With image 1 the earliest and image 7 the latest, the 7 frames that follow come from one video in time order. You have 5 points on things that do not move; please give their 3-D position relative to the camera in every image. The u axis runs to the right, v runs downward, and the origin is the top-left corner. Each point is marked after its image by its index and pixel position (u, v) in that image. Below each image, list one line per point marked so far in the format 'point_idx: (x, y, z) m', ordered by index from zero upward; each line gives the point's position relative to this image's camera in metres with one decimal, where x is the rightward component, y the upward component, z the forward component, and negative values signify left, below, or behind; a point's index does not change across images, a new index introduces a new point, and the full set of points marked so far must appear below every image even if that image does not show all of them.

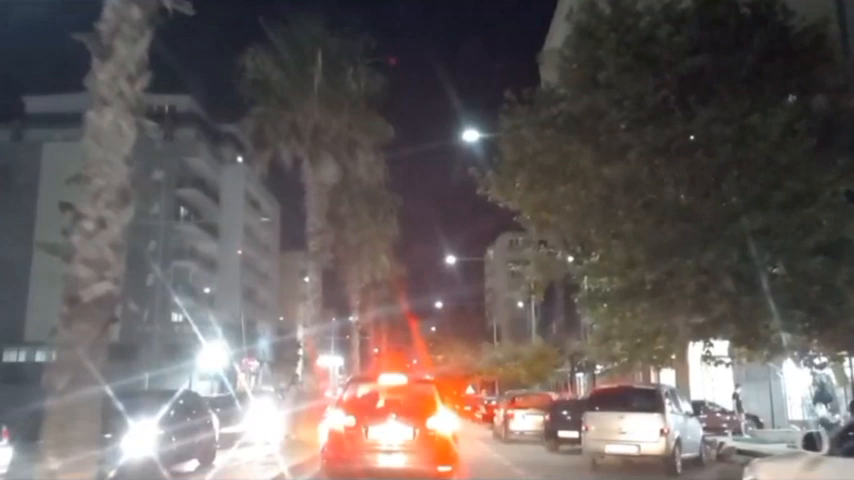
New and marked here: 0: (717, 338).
0: (+5.8, -2.0, +20.1) m
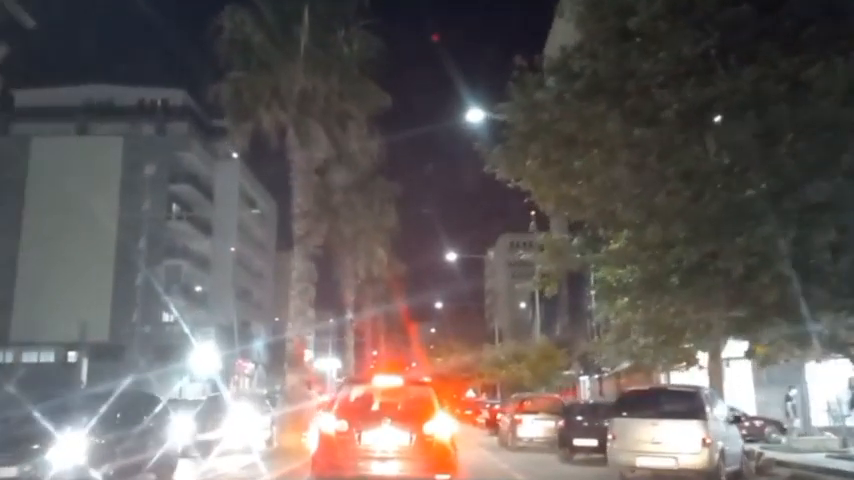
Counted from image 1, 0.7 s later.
0: (+5.8, -1.6, +17.7) m
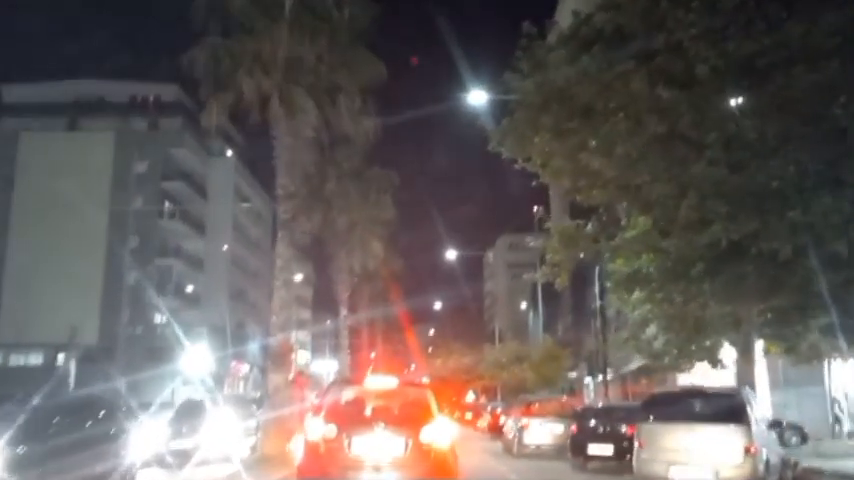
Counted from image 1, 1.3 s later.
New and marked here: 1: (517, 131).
0: (+5.8, -1.4, +15.8) m
1: (+1.5, +1.8, +16.1) m
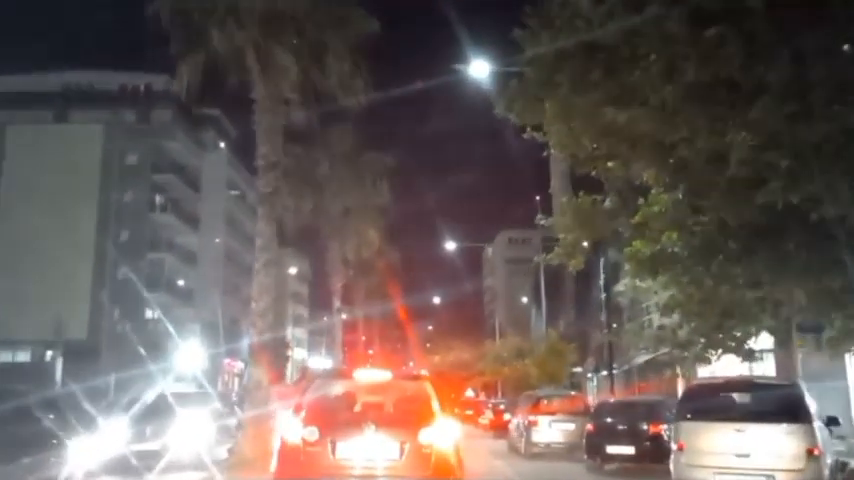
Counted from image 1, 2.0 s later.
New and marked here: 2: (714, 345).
0: (+5.8, -1.0, +13.9) m
1: (+1.4, +2.2, +14.2) m
2: (+5.3, -2.0, +18.3) m
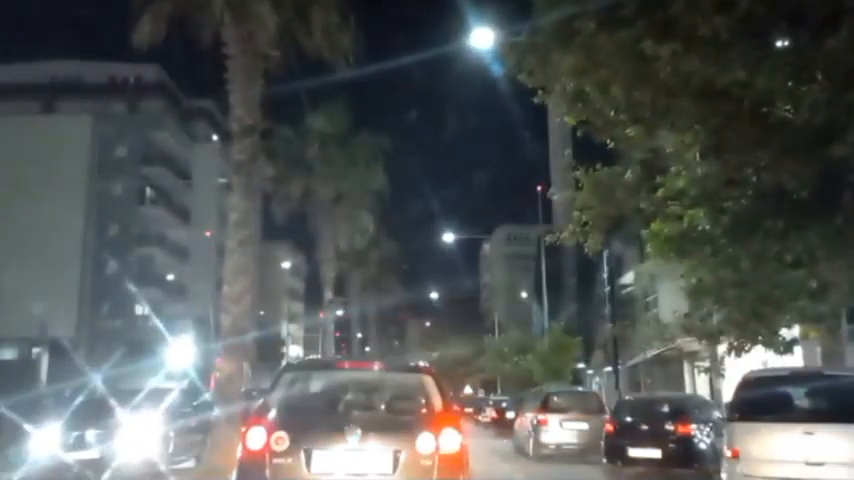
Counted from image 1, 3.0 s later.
0: (+5.8, -0.6, +12.0) m
1: (+1.4, +2.5, +12.4) m
2: (+5.3, -1.6, +16.4) m
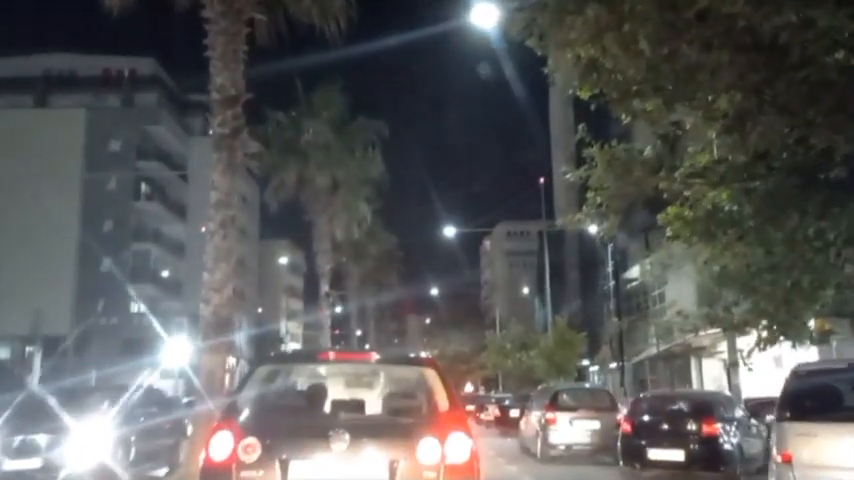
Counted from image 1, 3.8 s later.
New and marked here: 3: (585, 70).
0: (+5.8, -0.4, +10.8) m
1: (+1.4, +2.7, +11.1) m
2: (+5.3, -1.4, +15.2) m
3: (+1.9, +2.0, +12.0) m
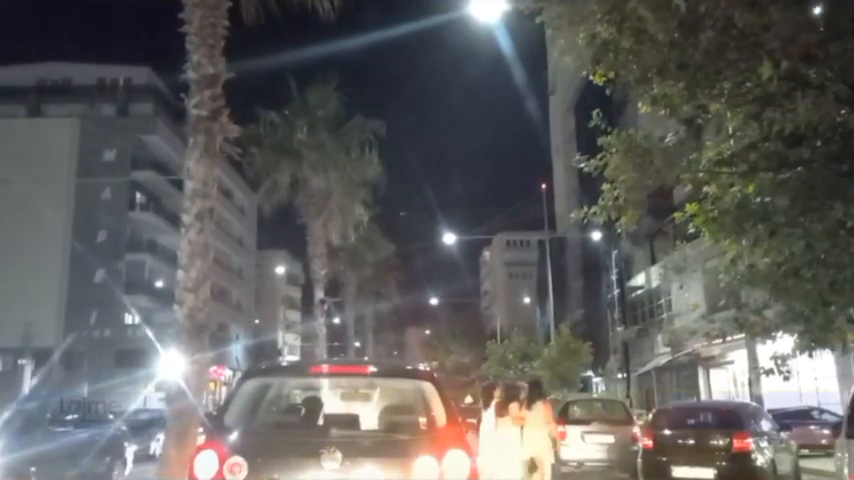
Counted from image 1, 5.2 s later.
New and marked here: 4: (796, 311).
0: (+5.8, -0.3, +9.6) m
1: (+1.4, +2.8, +10.0) m
2: (+5.3, -1.4, +14.0) m
3: (+1.9, +2.1, +10.8) m
4: (+4.9, -1.0, +13.5) m
